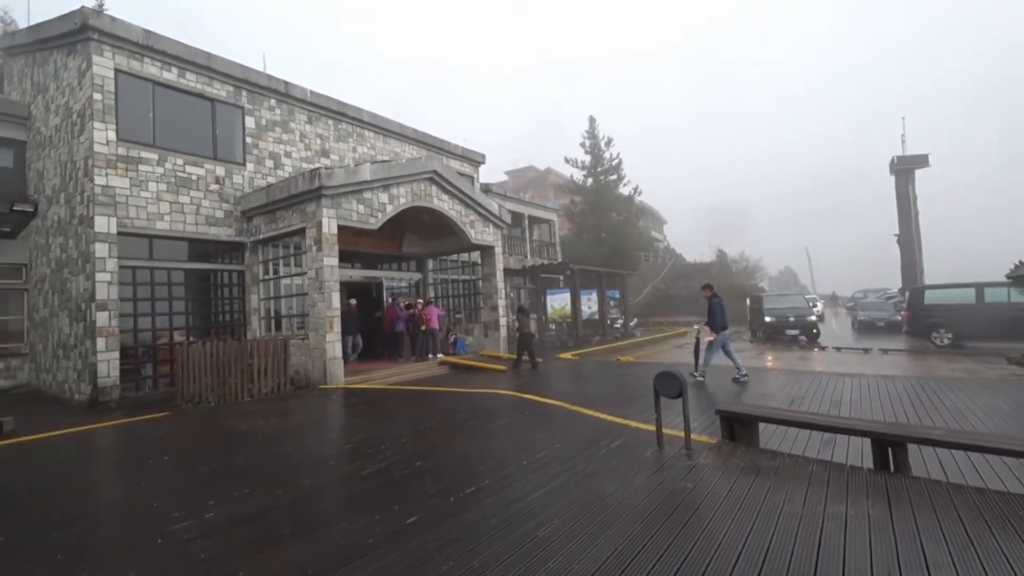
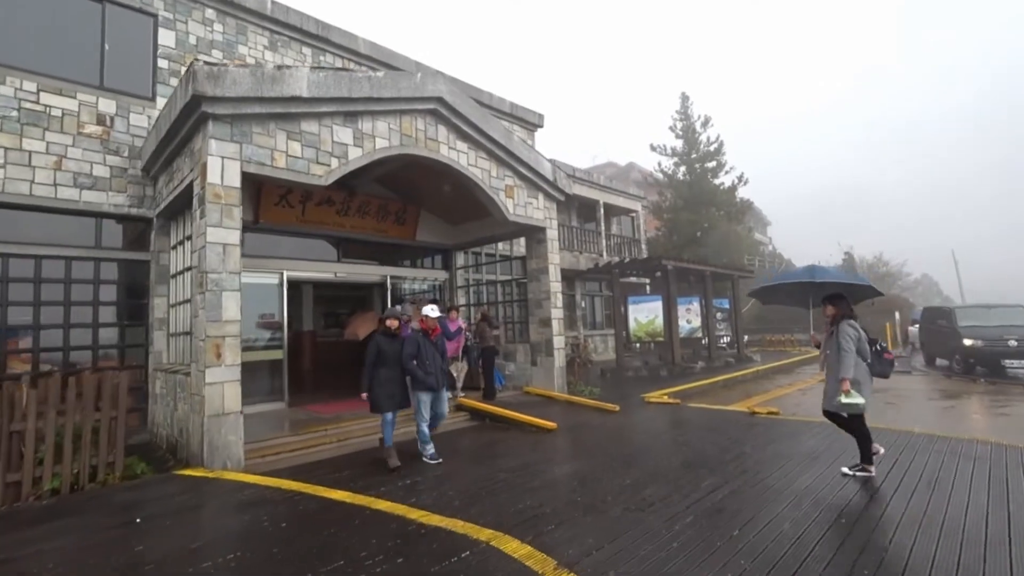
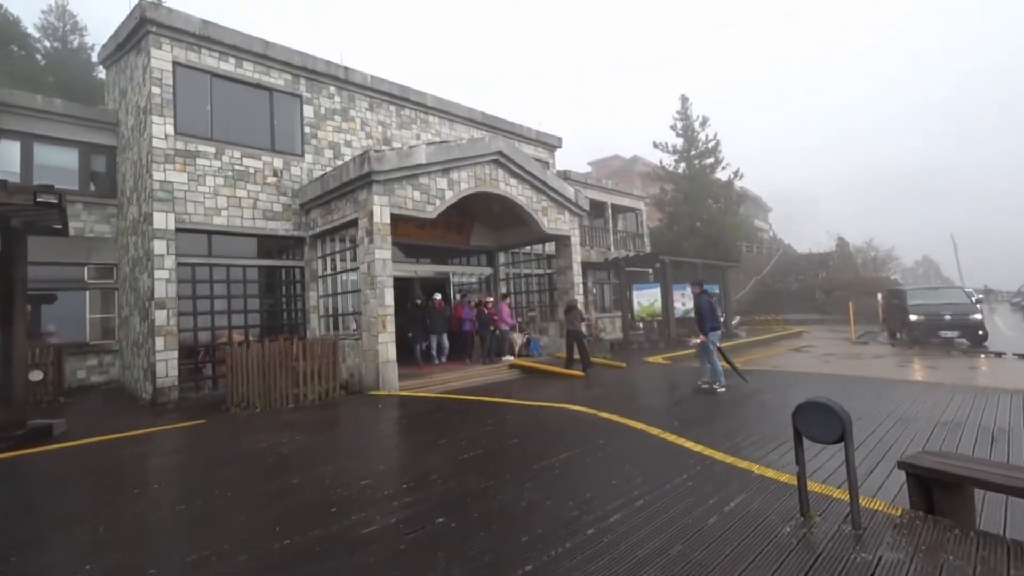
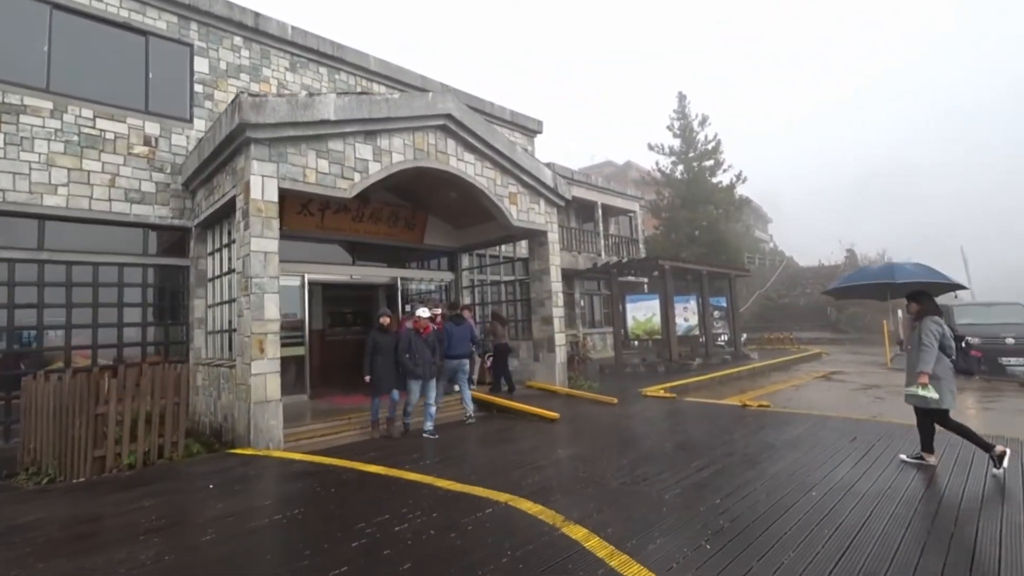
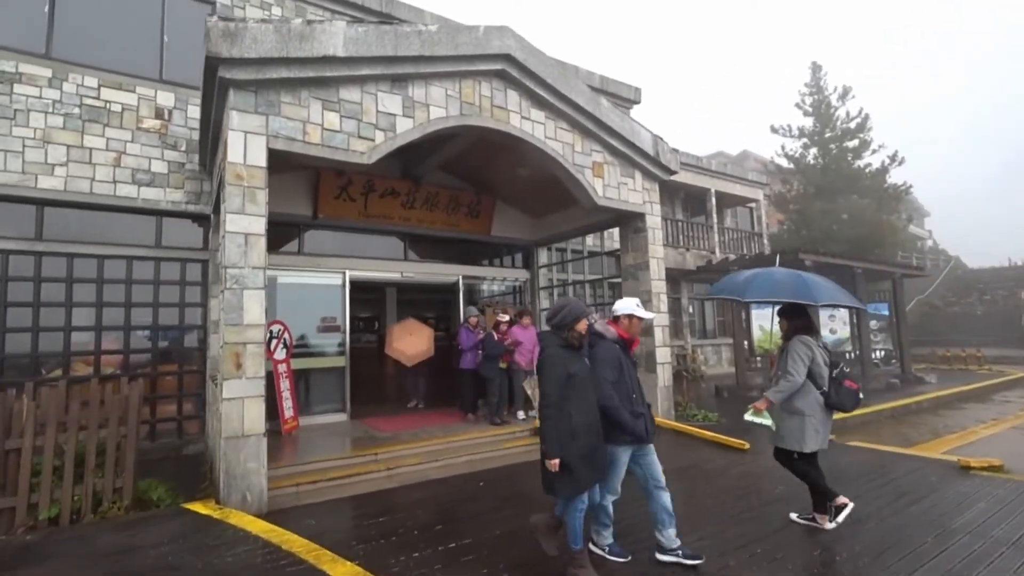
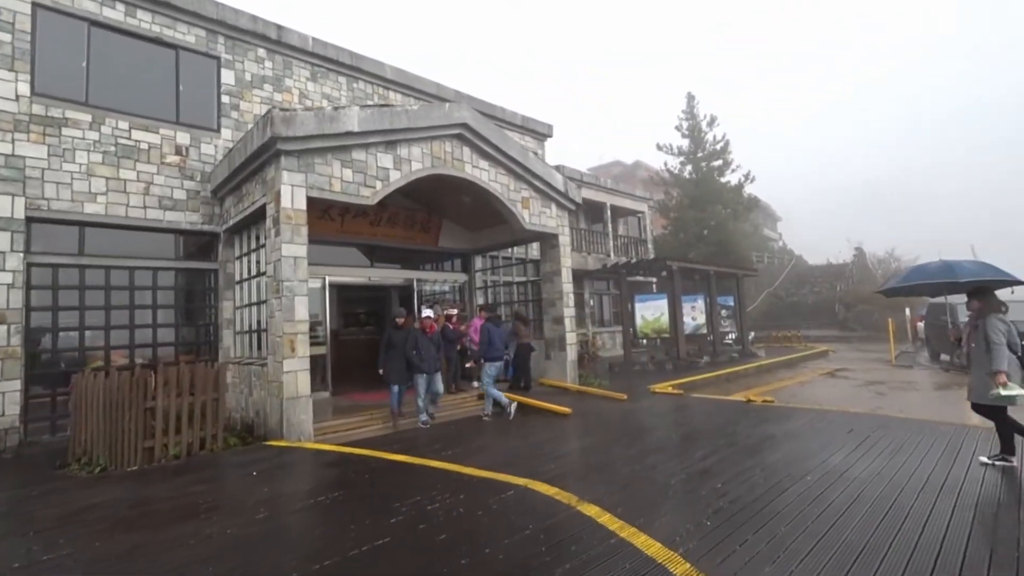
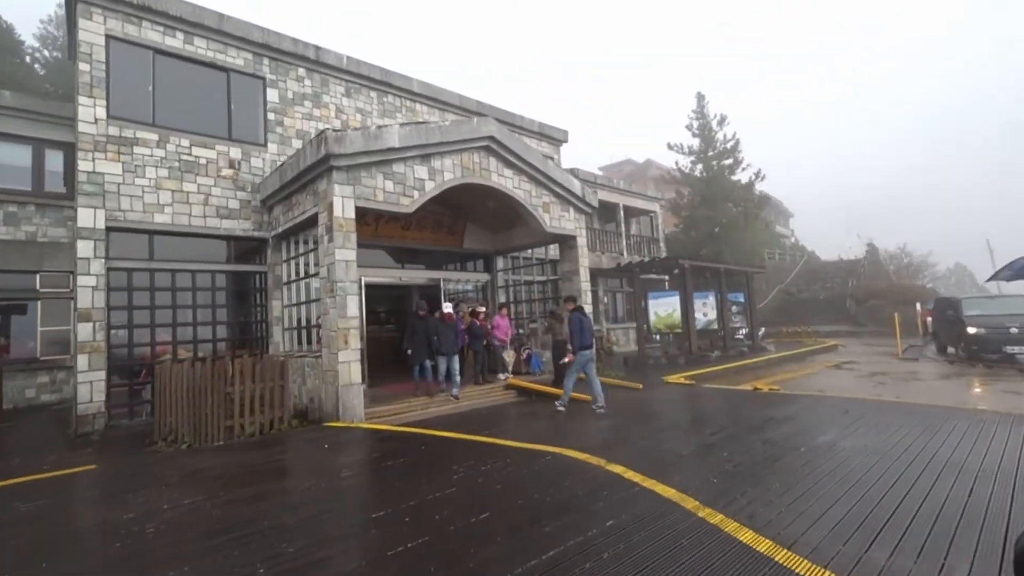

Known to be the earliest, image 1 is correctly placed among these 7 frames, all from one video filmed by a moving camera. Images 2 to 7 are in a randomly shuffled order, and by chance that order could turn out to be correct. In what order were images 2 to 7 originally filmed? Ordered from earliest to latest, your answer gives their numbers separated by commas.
3, 7, 6, 4, 2, 5
